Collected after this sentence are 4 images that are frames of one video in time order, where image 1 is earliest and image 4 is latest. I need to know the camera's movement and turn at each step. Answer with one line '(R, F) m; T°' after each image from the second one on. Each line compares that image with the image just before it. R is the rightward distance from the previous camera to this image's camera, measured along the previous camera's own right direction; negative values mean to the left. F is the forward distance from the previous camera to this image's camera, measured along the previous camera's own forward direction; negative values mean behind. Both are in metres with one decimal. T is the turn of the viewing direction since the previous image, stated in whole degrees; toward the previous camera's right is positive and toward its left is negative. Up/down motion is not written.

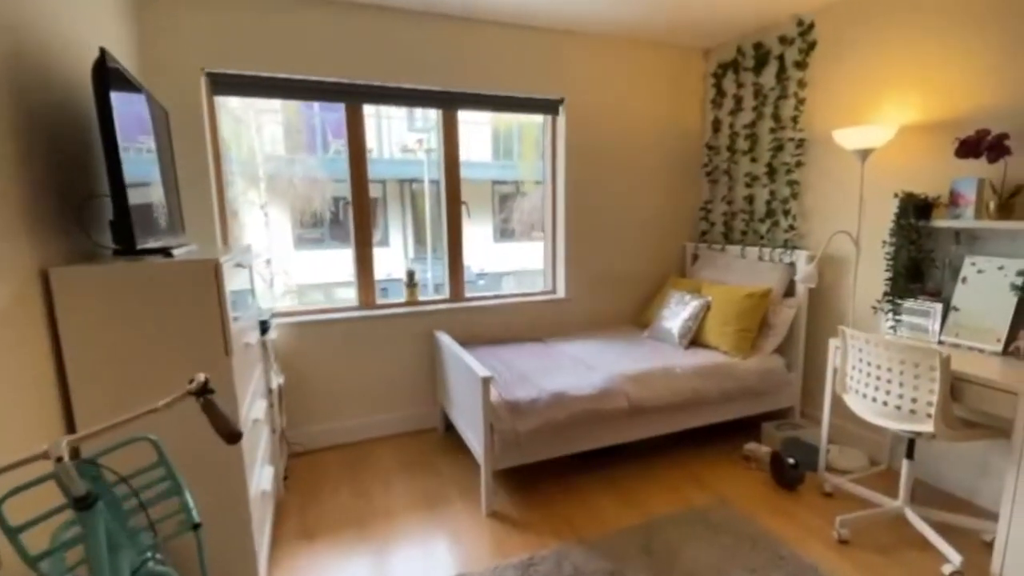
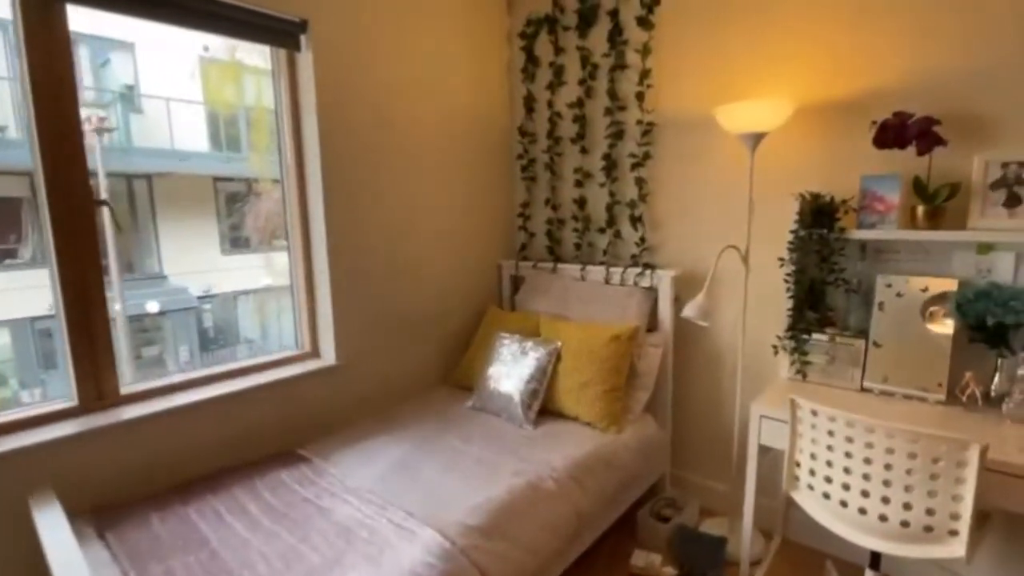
(+0.1, +1.5) m; +27°
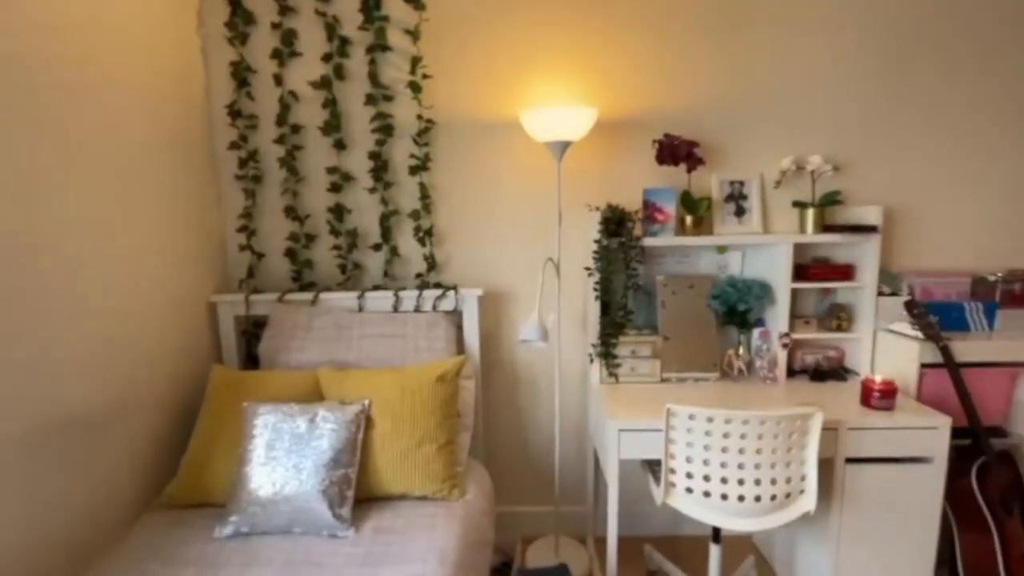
(-0.5, +0.7) m; +40°
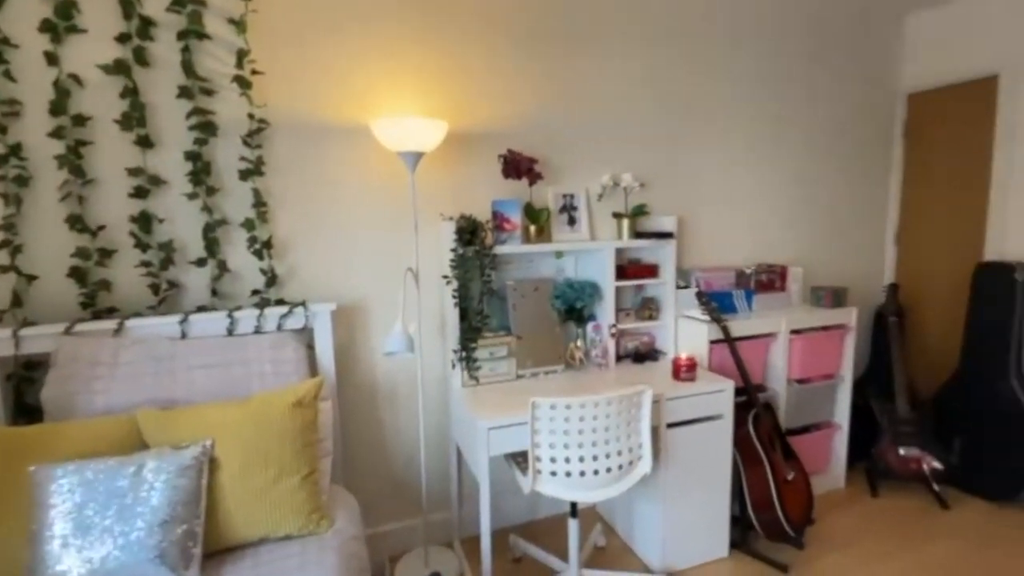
(-0.2, 0.0) m; +21°
